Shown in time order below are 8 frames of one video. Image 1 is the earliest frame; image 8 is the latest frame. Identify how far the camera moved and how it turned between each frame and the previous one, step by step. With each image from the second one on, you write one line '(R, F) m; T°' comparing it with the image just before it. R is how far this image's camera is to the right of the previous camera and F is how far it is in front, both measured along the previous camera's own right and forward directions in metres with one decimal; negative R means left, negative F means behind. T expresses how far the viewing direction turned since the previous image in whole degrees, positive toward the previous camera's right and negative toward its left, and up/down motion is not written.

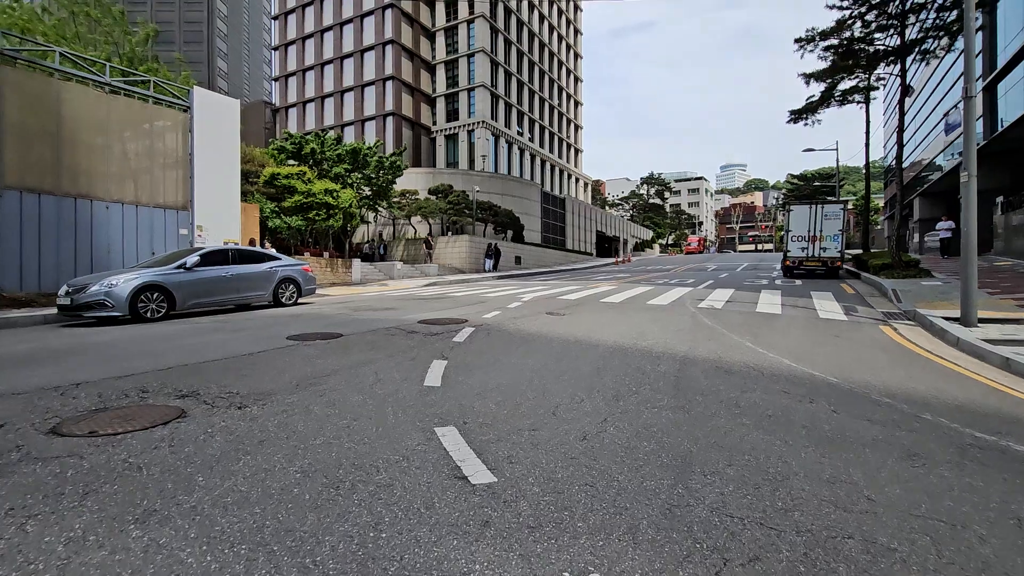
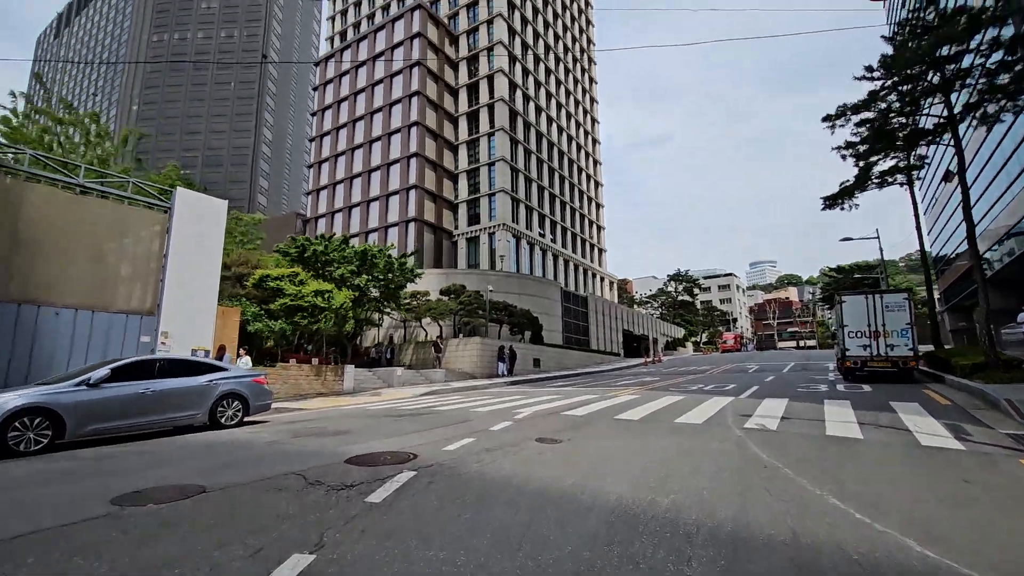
(+0.8, +2.1) m; -3°
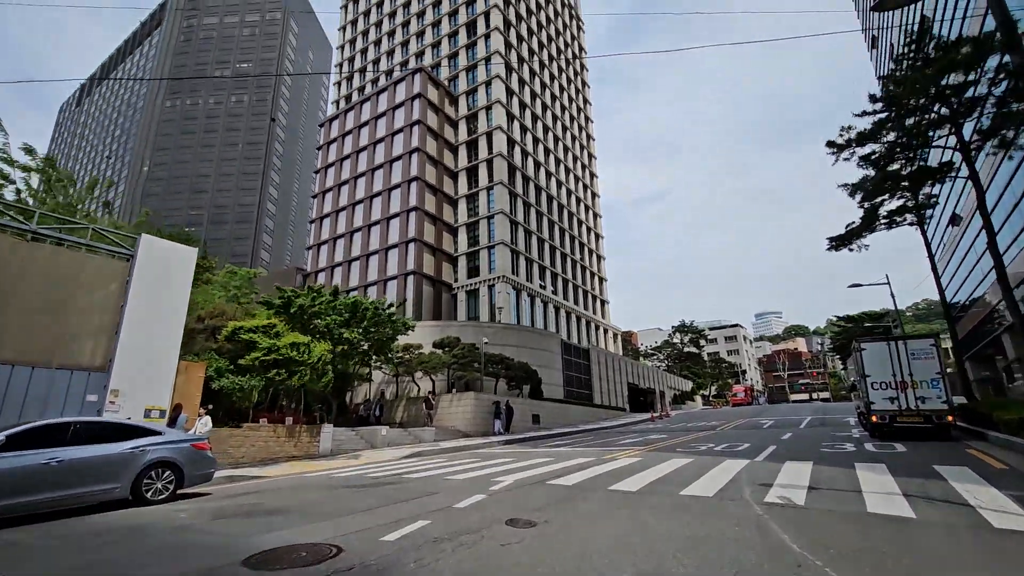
(+0.5, +1.1) m; -1°
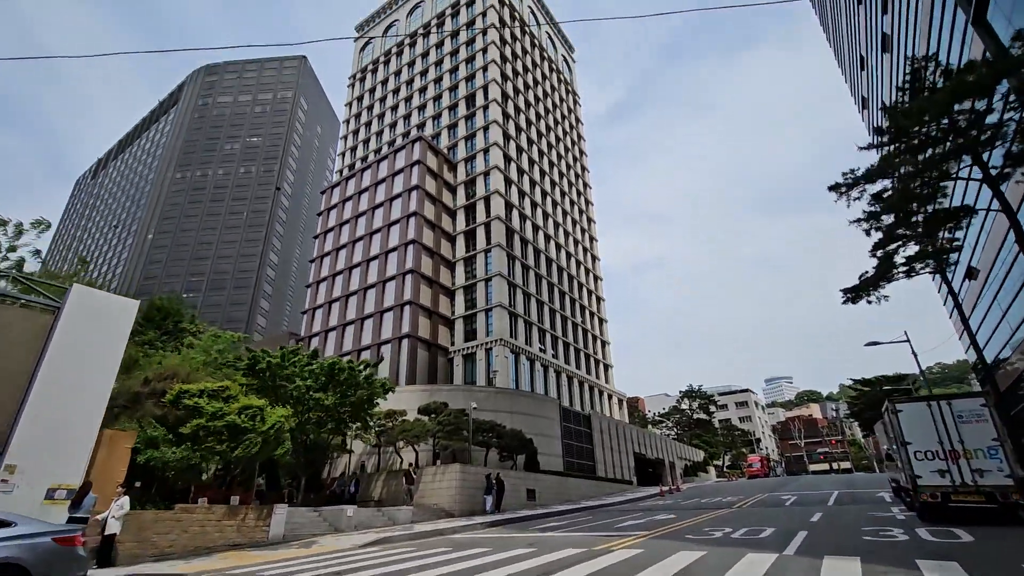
(+0.7, +1.6) m; 0°
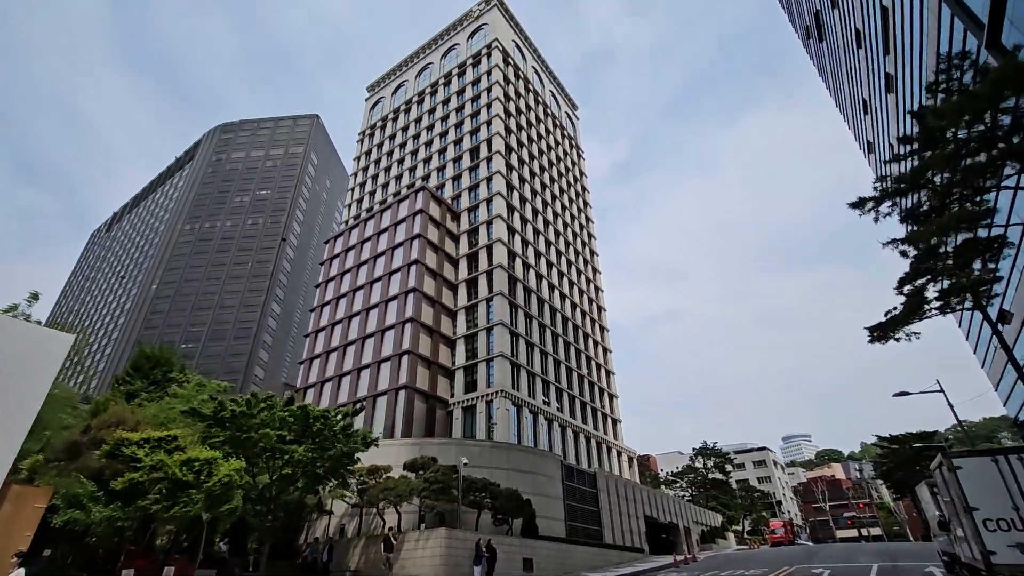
(+0.6, +1.6) m; -1°
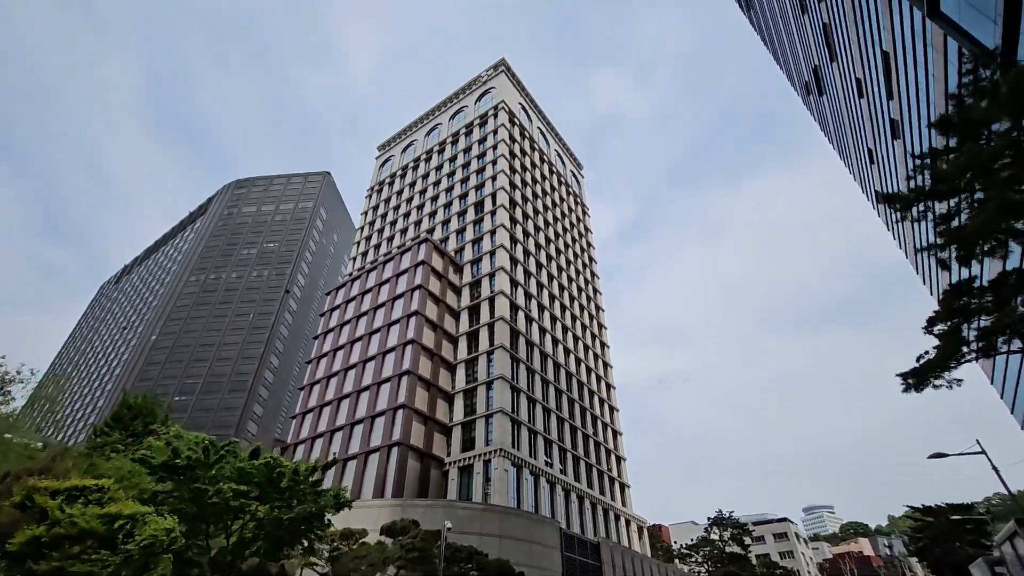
(+0.7, +1.5) m; -1°
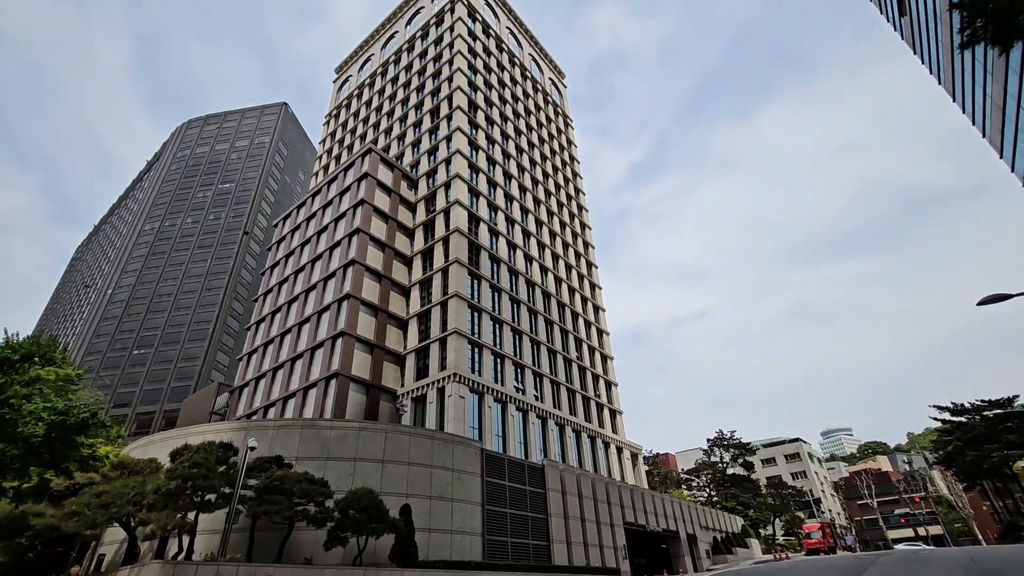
(+5.4, +7.4) m; -2°
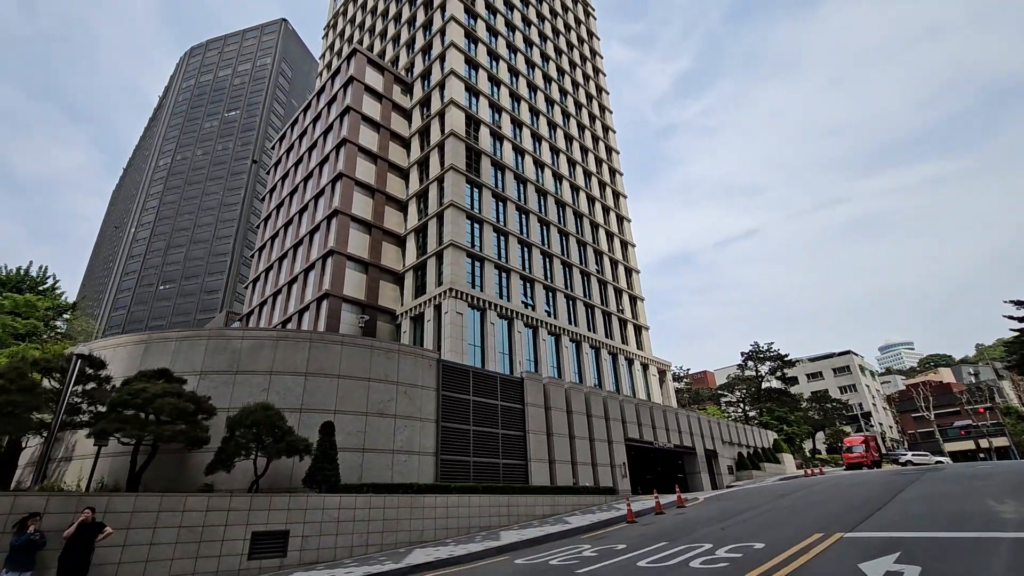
(+3.4, +4.2) m; -5°
